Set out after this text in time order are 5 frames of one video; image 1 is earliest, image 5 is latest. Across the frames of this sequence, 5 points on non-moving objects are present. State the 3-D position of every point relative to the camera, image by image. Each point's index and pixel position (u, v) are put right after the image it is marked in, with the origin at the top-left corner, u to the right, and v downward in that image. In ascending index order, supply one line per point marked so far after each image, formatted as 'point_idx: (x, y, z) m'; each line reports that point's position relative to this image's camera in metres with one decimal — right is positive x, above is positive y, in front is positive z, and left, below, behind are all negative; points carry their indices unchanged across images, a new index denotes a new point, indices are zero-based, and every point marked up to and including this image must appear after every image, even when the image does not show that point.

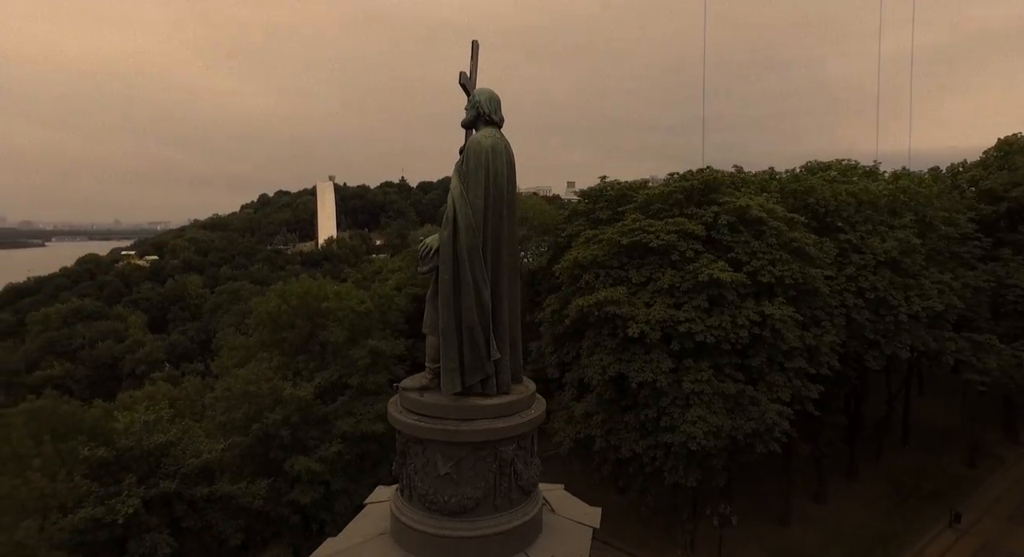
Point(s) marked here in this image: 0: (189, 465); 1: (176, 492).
0: (-8.2, -4.7, +14.2) m
1: (-8.3, -5.3, +13.8) m
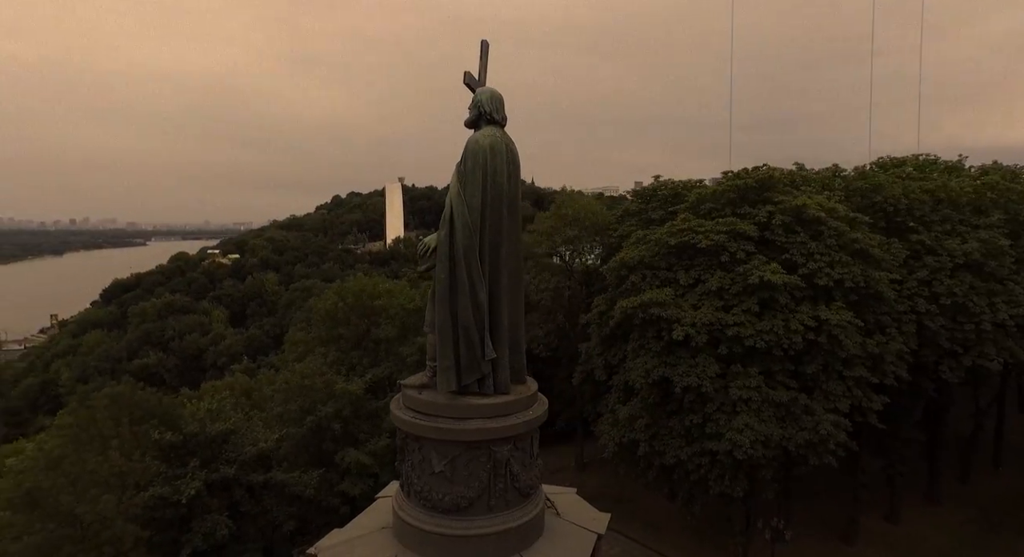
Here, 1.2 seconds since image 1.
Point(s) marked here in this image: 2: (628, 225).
0: (-7.1, -4.7, +15.0) m
1: (-7.3, -5.2, +14.6) m
2: (+4.1, +1.9, +19.6) m
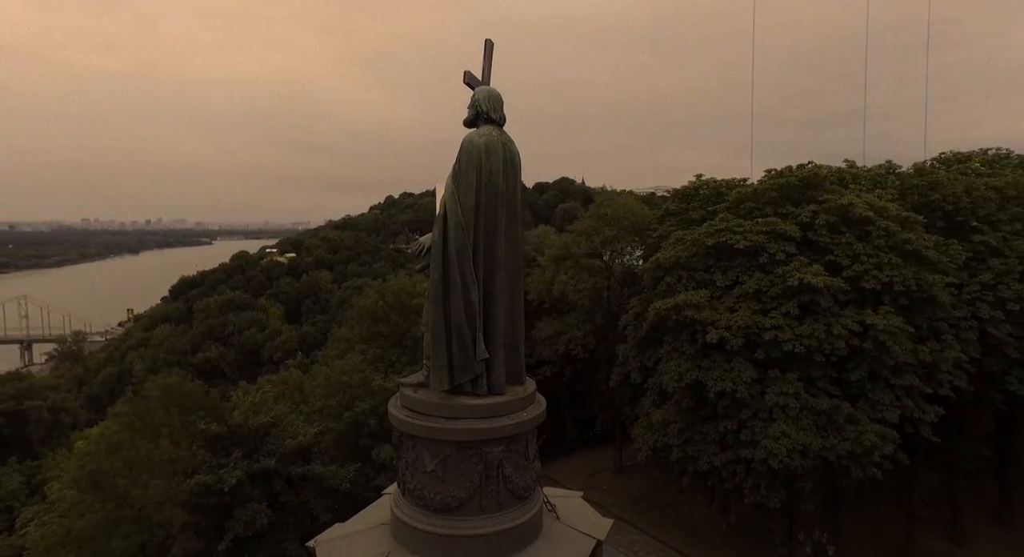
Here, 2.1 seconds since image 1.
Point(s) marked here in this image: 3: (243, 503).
0: (-6.3, -4.6, +15.5) m
1: (-6.5, -5.2, +15.2) m
2: (+5.4, +1.8, +19.2) m
3: (-6.9, -5.8, +14.3) m
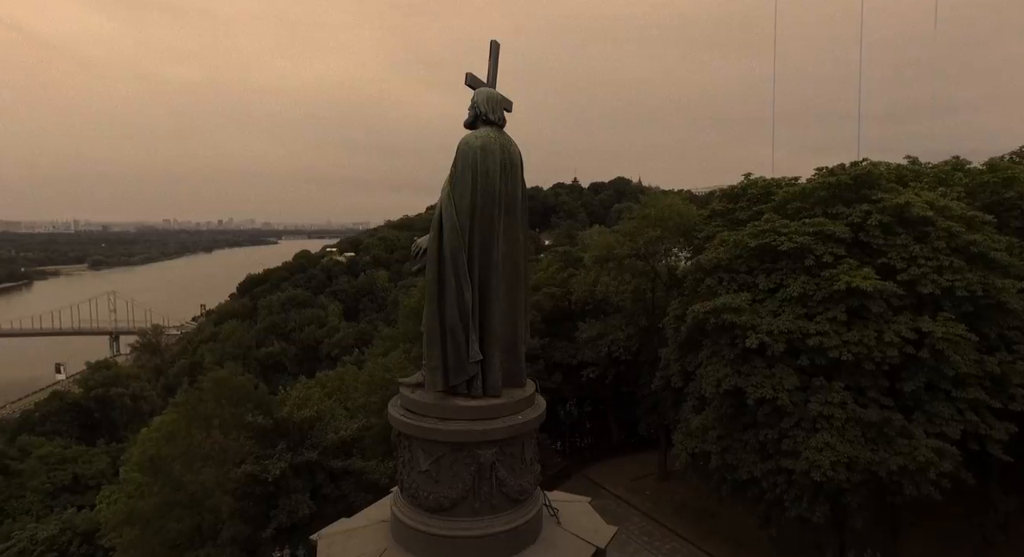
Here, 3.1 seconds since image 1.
0: (-5.3, -4.6, +16.0) m
1: (-5.5, -5.1, +15.7) m
2: (+6.7, +1.8, +18.6) m
3: (-6.0, -5.7, +14.9) m
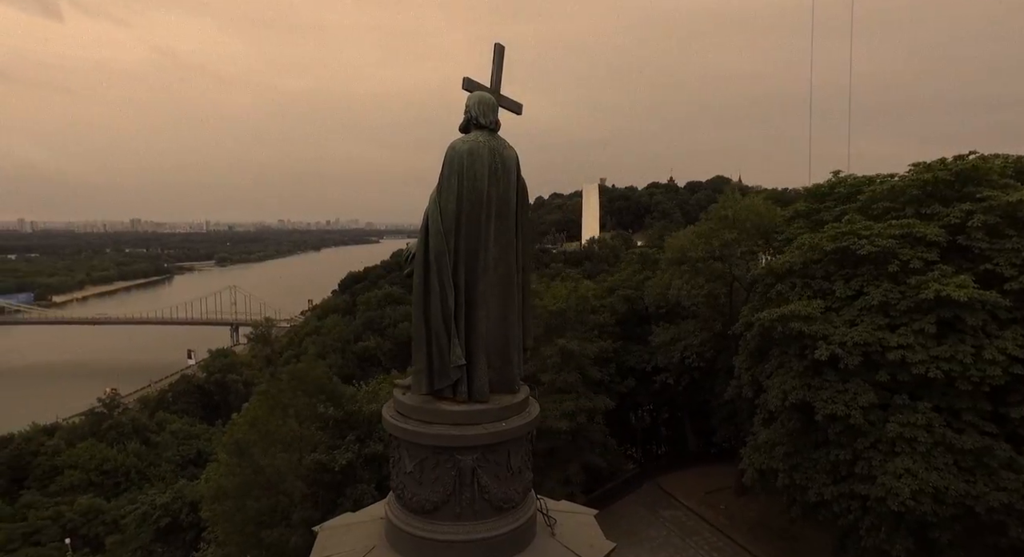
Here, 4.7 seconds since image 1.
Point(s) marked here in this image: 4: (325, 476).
0: (-3.5, -4.6, +16.6) m
1: (-3.8, -5.1, +16.3) m
2: (+8.8, +1.6, +17.3) m
3: (-4.4, -5.7, +15.6) m
4: (-5.2, -5.5, +15.6) m
